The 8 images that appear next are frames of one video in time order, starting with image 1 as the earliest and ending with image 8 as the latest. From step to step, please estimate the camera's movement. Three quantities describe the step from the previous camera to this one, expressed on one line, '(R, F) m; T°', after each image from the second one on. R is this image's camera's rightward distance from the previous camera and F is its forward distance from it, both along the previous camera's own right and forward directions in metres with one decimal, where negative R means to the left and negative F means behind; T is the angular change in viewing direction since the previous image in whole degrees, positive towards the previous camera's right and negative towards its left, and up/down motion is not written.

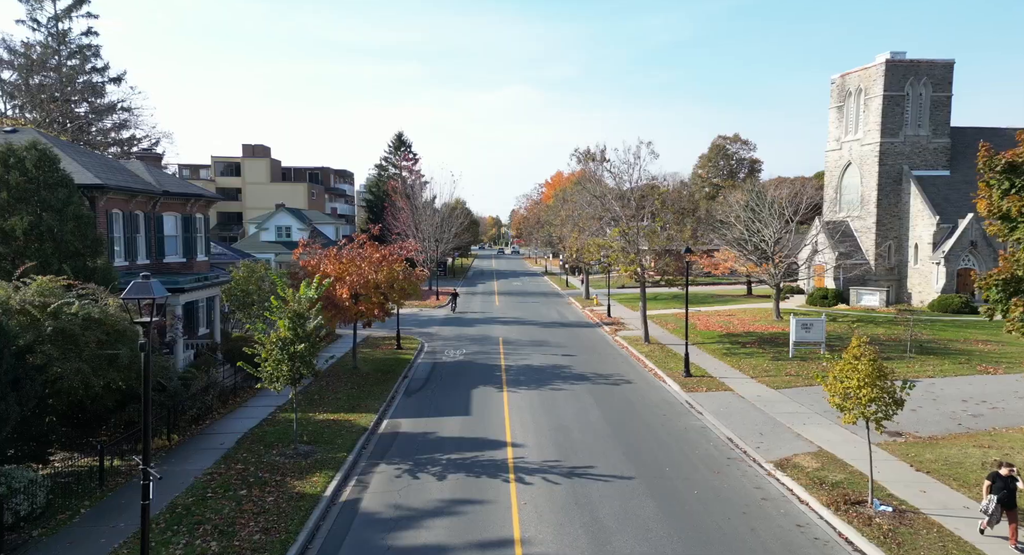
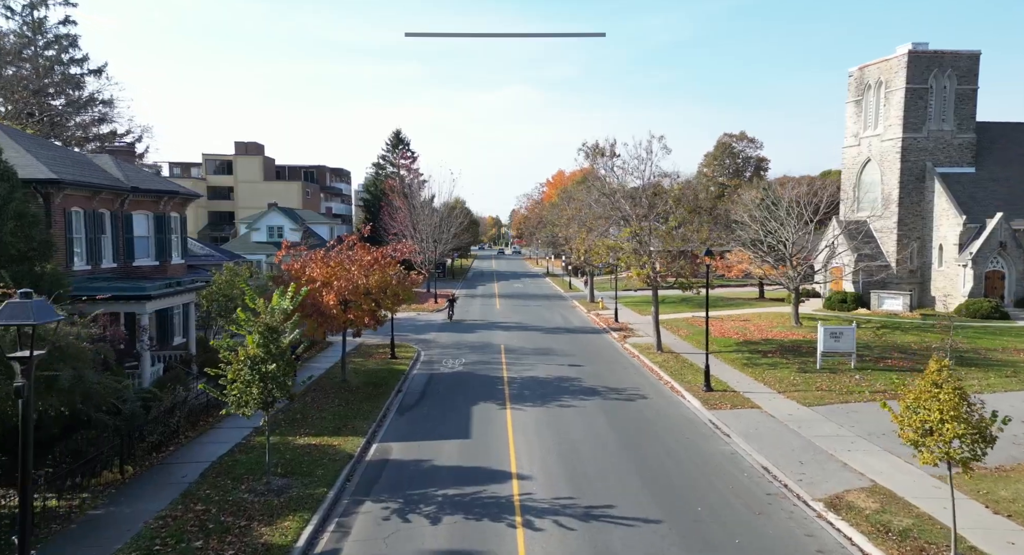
(-0.1, +2.4) m; 0°
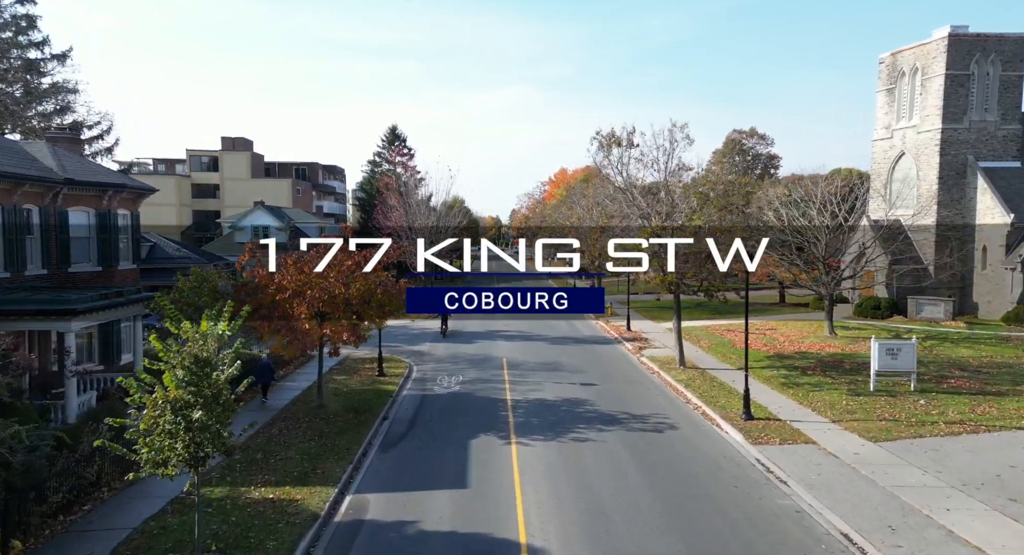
(-0.1, +3.8) m; 0°
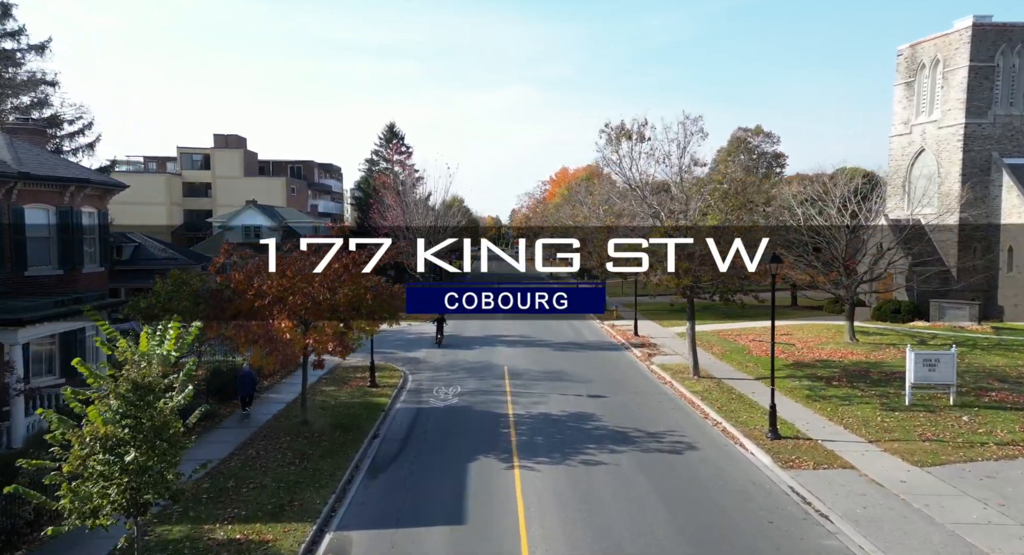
(-0.1, +2.0) m; 0°
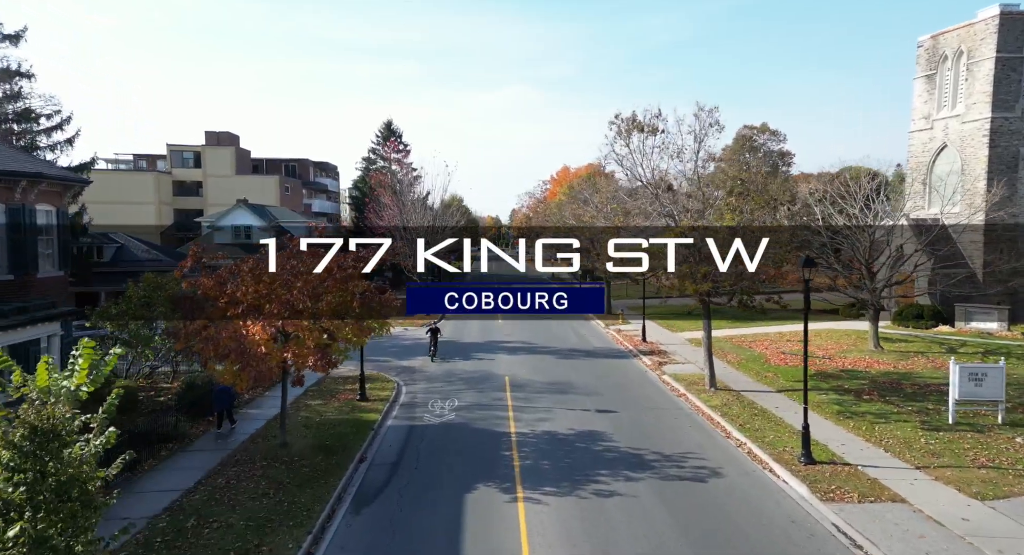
(-0.1, +2.0) m; 0°
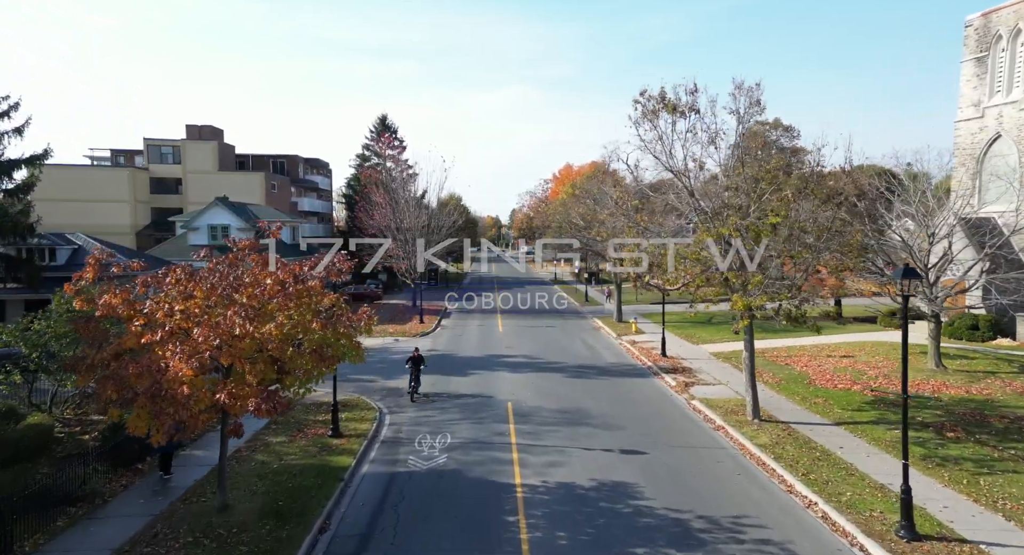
(-0.1, +4.2) m; 0°
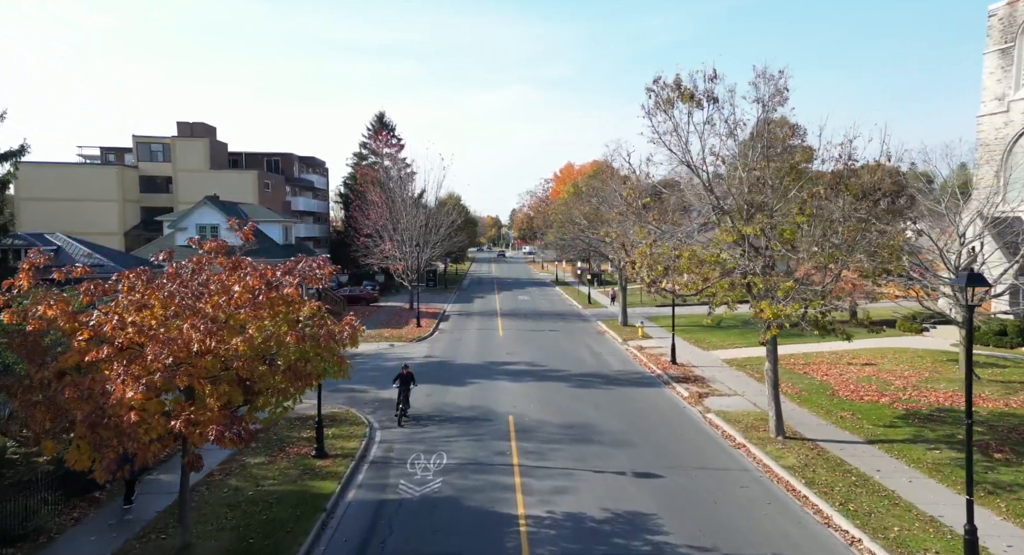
(0.0, +1.8) m; 0°
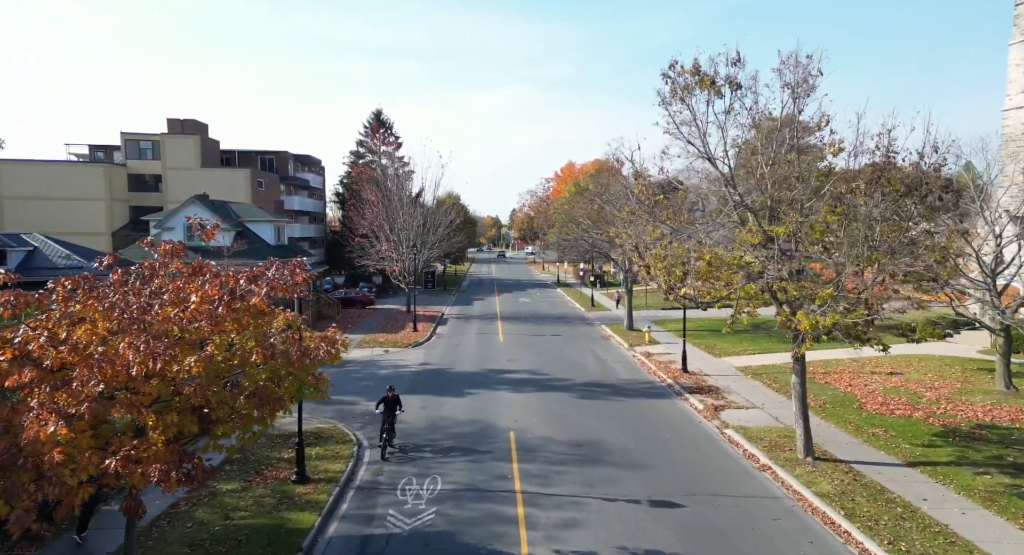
(0.0, +1.8) m; 0°
